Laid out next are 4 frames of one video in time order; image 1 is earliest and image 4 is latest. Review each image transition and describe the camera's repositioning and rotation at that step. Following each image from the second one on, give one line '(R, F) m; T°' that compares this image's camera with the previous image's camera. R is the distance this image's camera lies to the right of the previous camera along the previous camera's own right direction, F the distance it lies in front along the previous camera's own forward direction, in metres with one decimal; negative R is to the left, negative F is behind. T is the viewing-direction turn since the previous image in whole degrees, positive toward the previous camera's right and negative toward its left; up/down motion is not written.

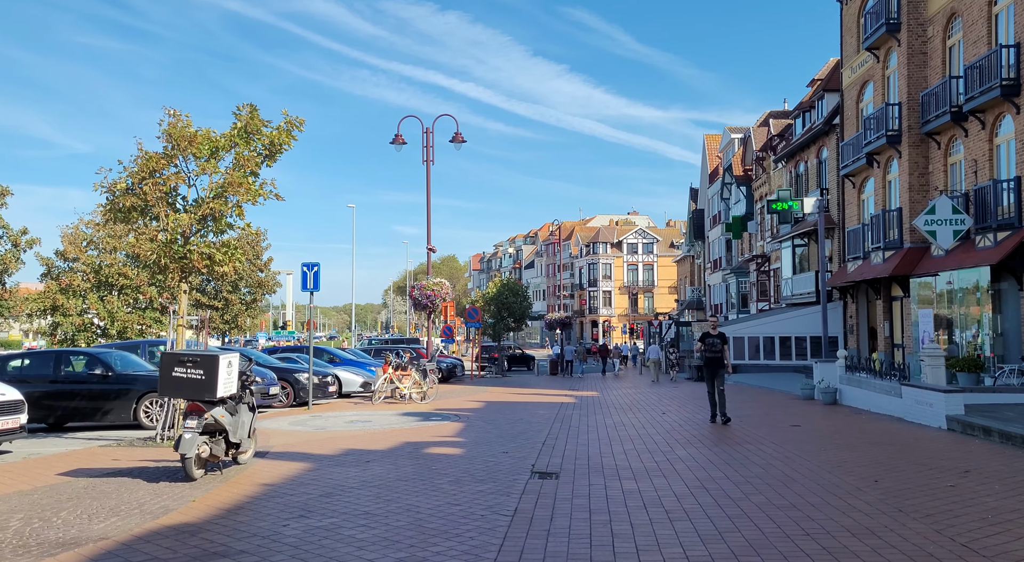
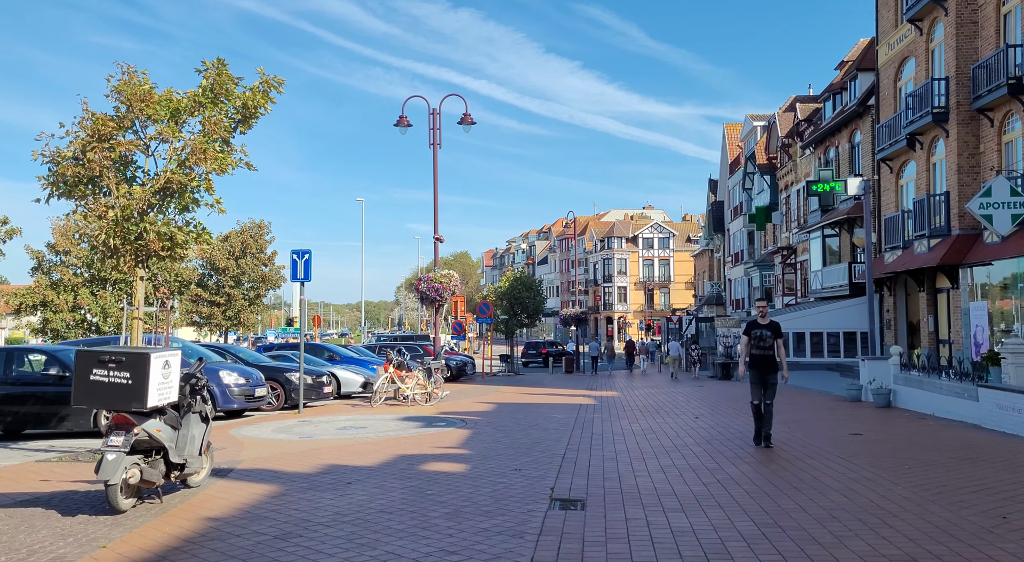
(0.0, +1.9) m; -1°
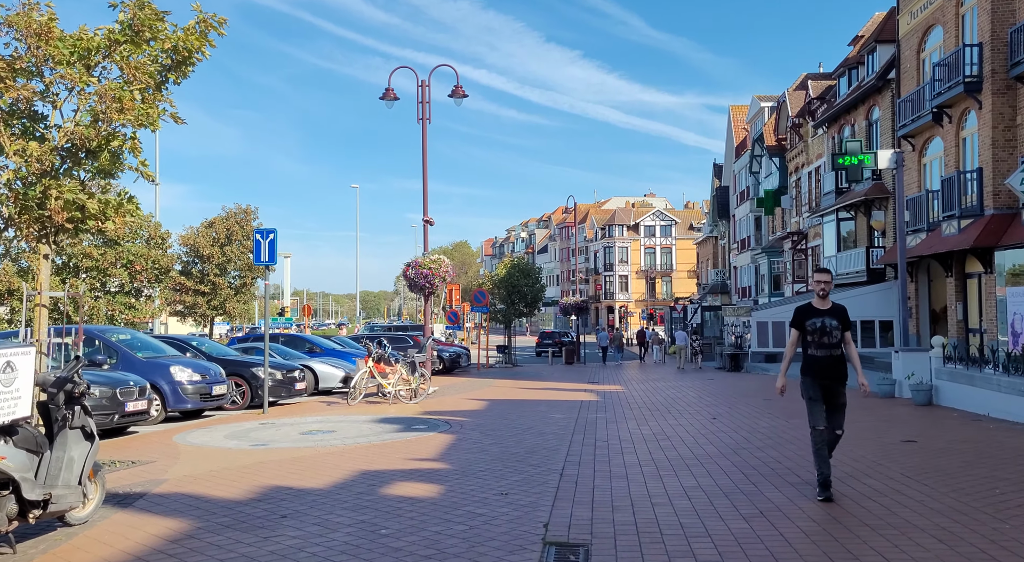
(+0.1, +1.9) m; 0°
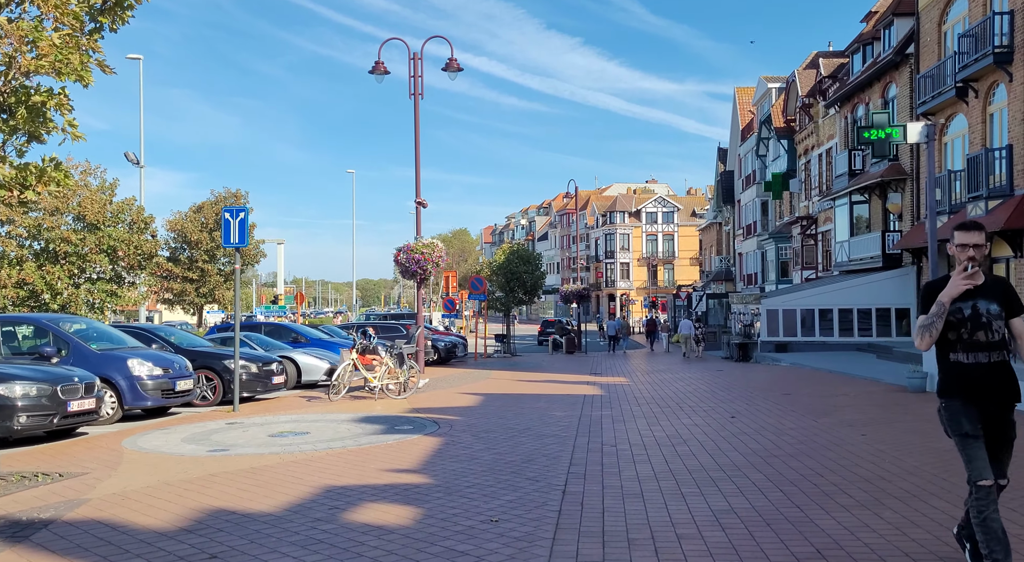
(+0.1, +1.4) m; 0°
